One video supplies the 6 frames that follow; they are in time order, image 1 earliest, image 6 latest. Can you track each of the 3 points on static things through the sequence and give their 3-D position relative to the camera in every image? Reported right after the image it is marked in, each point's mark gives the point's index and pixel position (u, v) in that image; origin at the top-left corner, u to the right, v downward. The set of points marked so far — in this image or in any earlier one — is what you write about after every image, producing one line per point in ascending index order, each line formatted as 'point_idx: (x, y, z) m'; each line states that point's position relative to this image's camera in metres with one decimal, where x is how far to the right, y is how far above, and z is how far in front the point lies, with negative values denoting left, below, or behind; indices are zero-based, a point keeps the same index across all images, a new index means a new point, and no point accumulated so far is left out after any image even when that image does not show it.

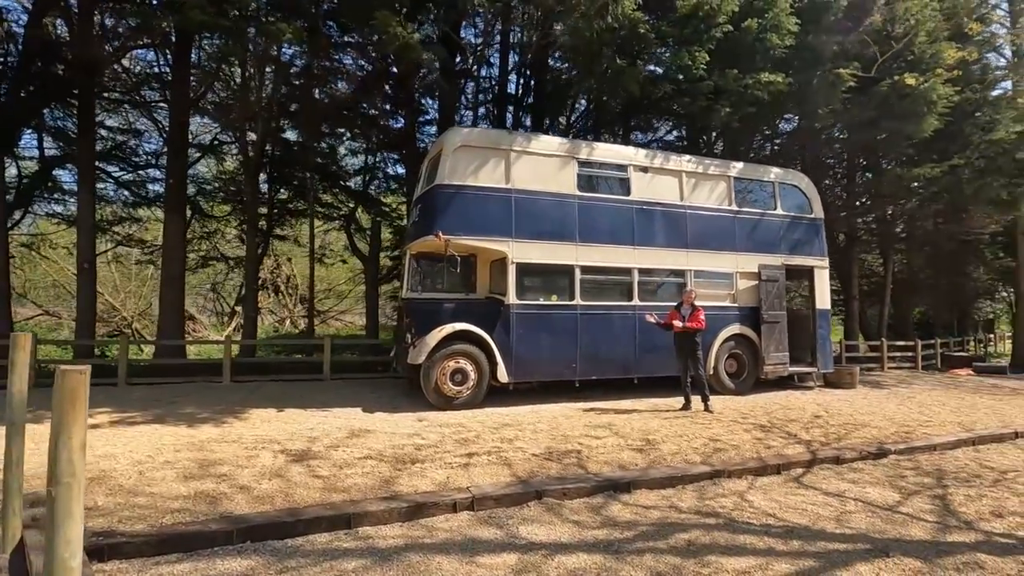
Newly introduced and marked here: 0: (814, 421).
0: (+5.2, -2.3, +9.2) m
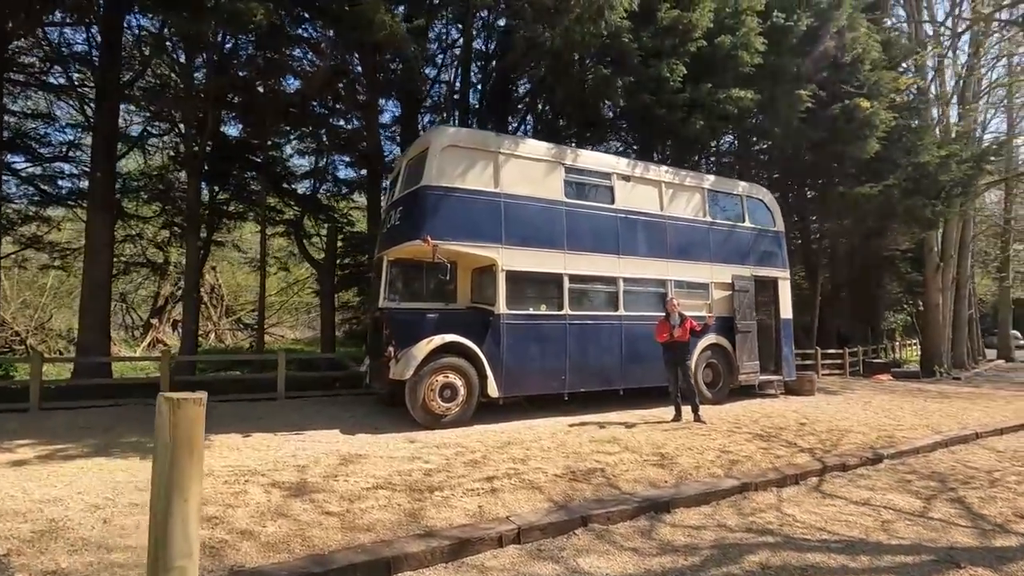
0: (+5.1, -2.5, +9.4) m
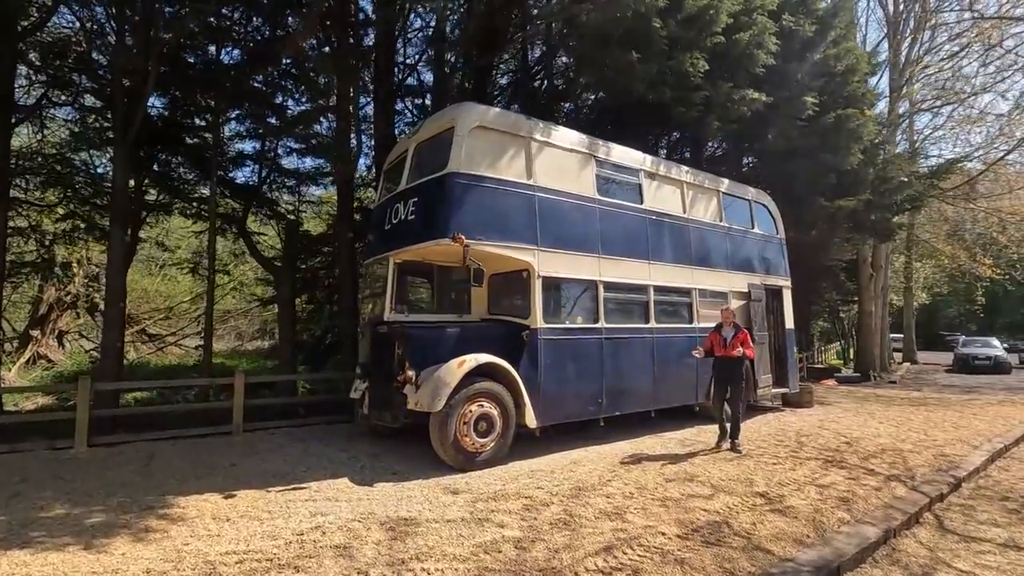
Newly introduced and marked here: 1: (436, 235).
0: (+5.6, -2.6, +8.7) m
1: (-1.1, +0.7, +7.5) m
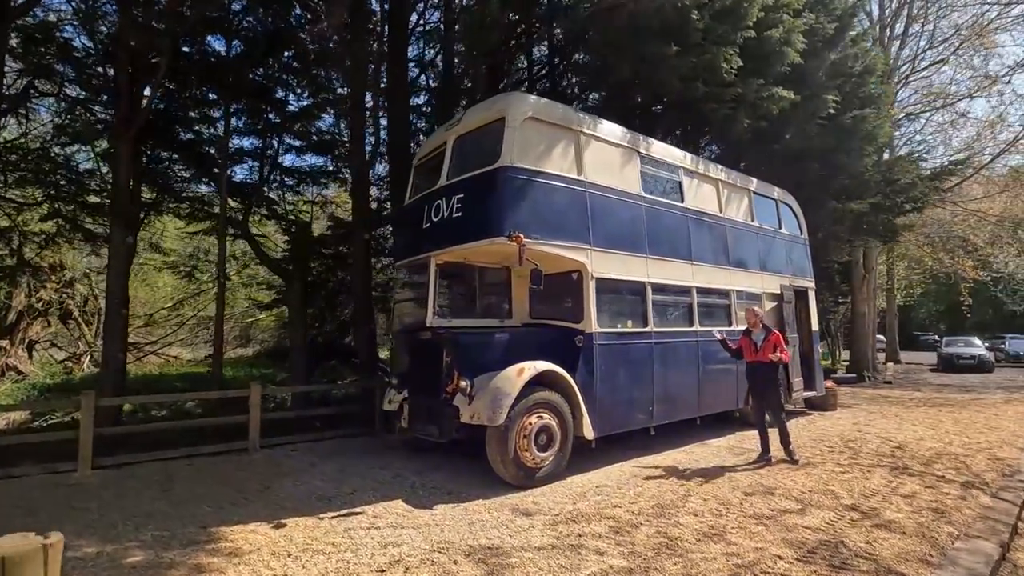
0: (+6.3, -2.6, +8.5) m
1: (-0.3, +0.7, +7.0) m
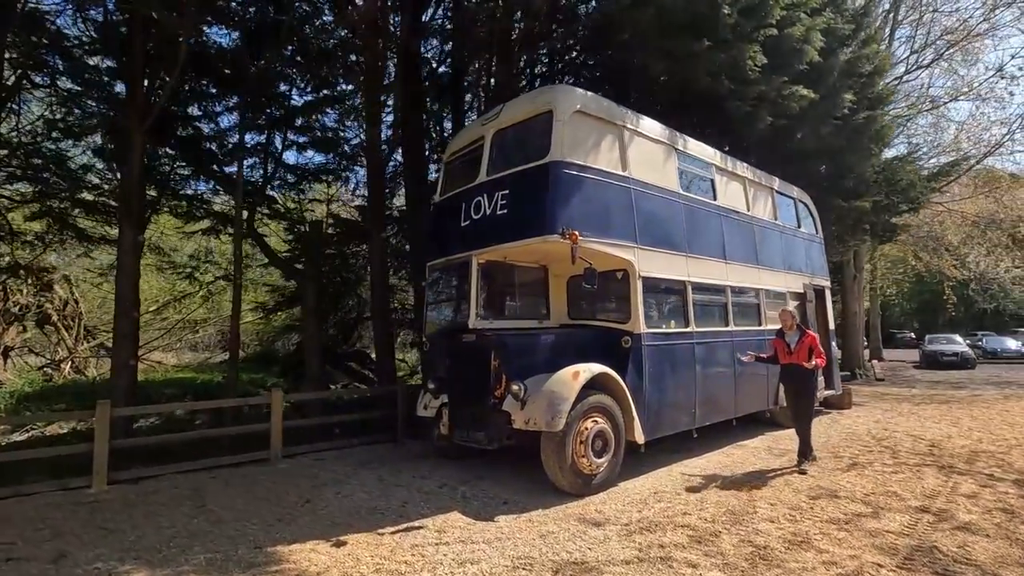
0: (+6.9, -2.6, +8.5) m
1: (+0.3, +0.7, +6.7) m
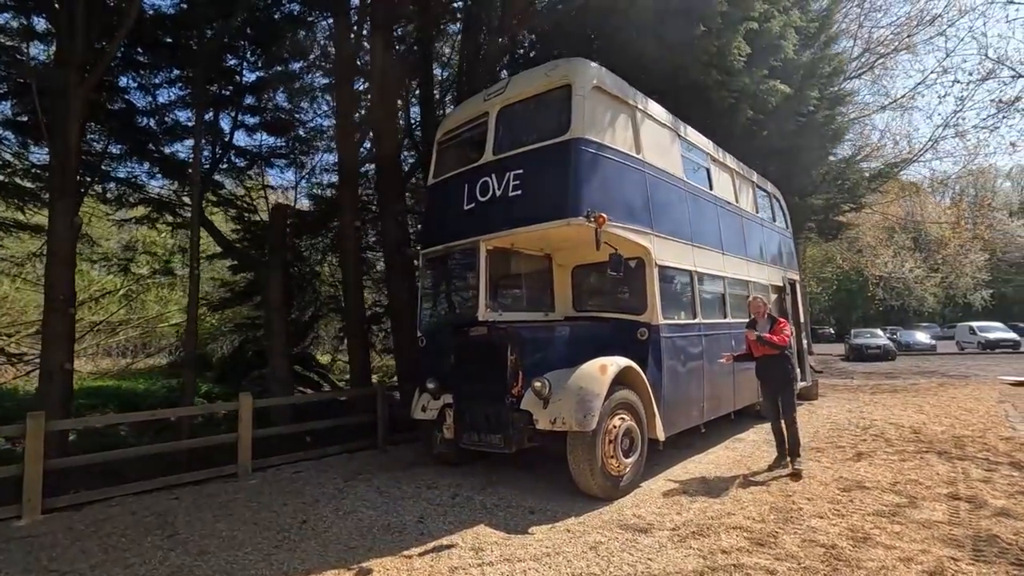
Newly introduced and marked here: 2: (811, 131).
0: (+6.9, -2.4, +8.7) m
1: (+0.5, +0.8, +6.2) m
2: (+8.2, +4.3, +14.6) m
